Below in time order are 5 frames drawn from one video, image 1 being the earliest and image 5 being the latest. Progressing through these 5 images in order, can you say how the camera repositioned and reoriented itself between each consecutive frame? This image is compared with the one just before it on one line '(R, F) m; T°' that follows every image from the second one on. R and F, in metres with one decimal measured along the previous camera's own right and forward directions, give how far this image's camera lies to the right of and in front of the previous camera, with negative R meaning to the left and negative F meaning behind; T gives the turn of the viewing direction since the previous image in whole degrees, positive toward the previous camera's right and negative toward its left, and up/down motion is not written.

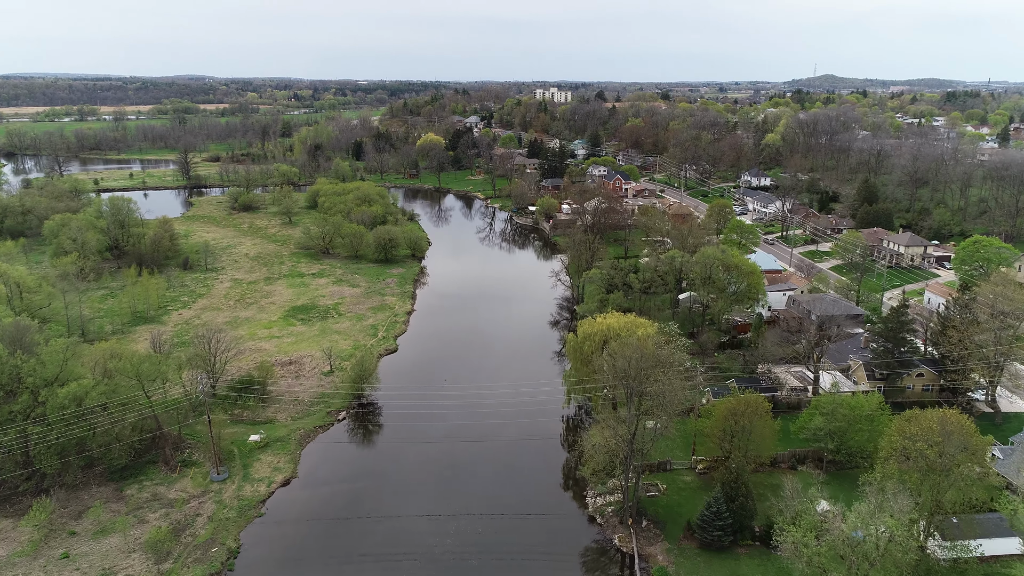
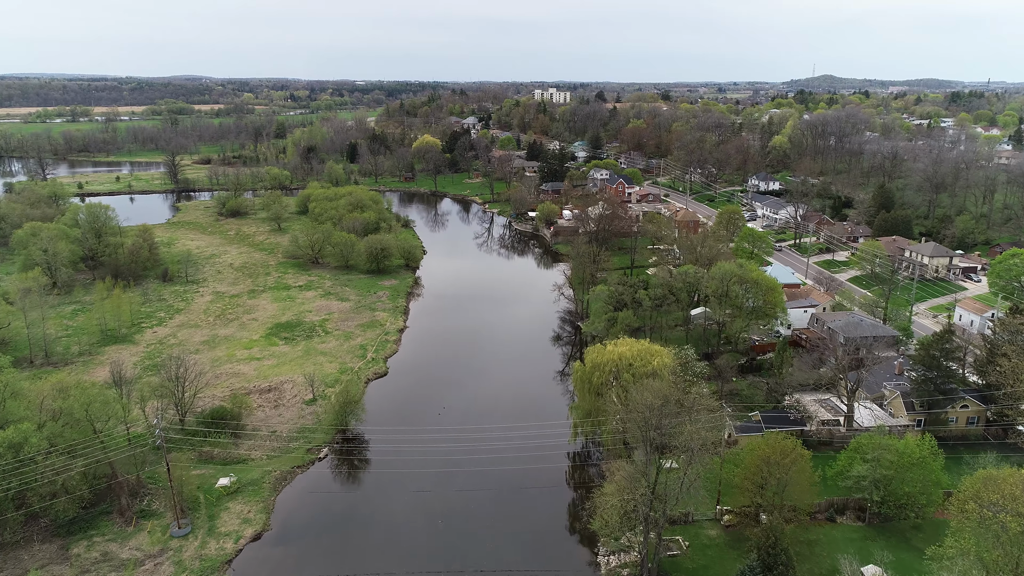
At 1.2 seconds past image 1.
(-0.1, +2.4) m; 0°
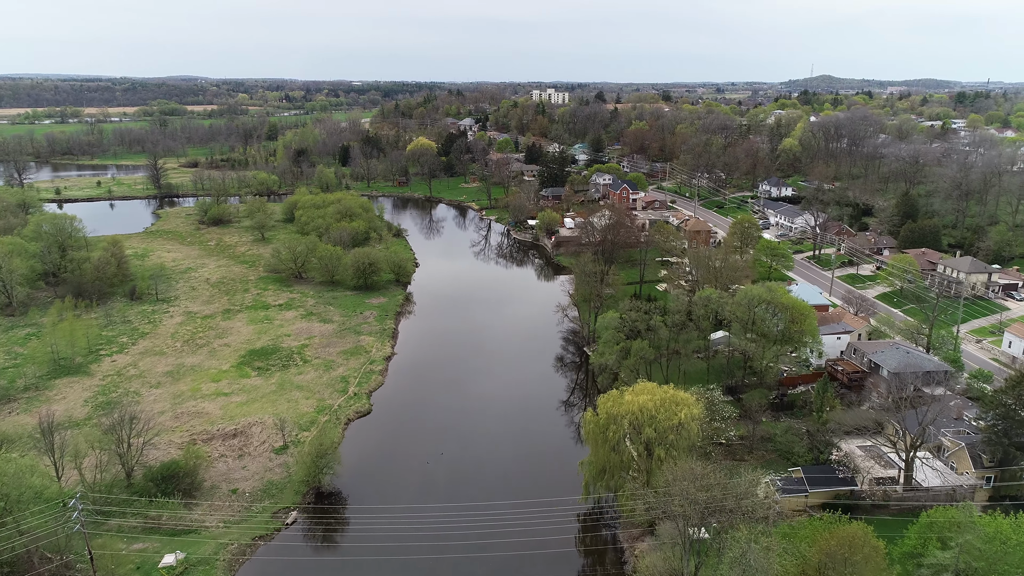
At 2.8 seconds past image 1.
(-0.1, +3.2) m; 0°
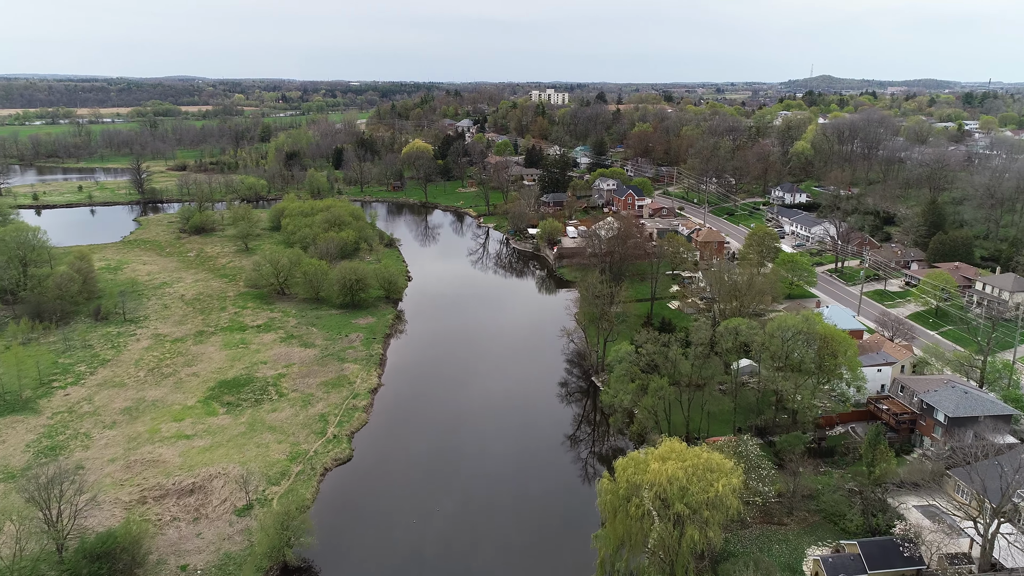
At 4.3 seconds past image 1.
(0.0, +3.0) m; 0°
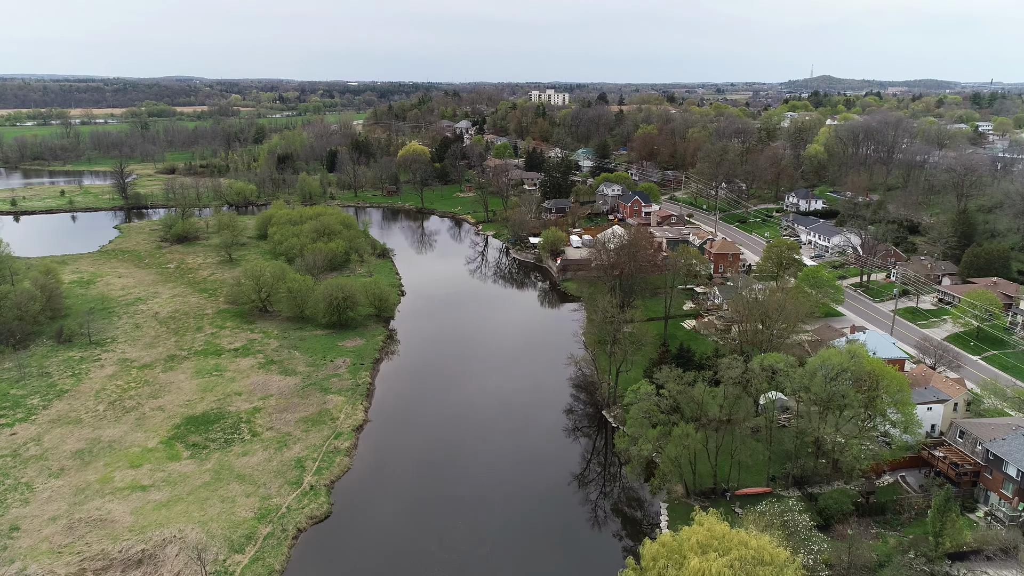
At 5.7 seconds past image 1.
(-0.1, +2.8) m; 0°
